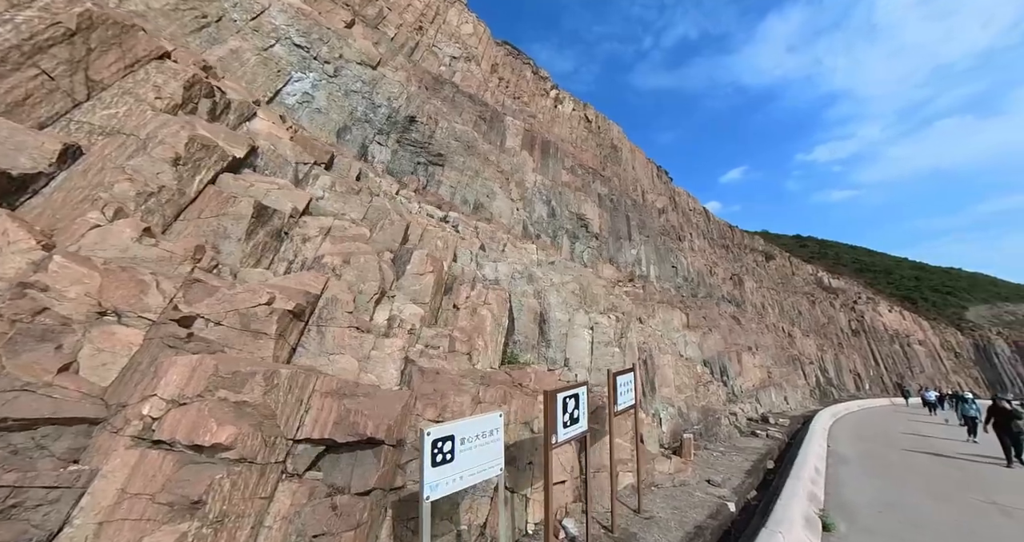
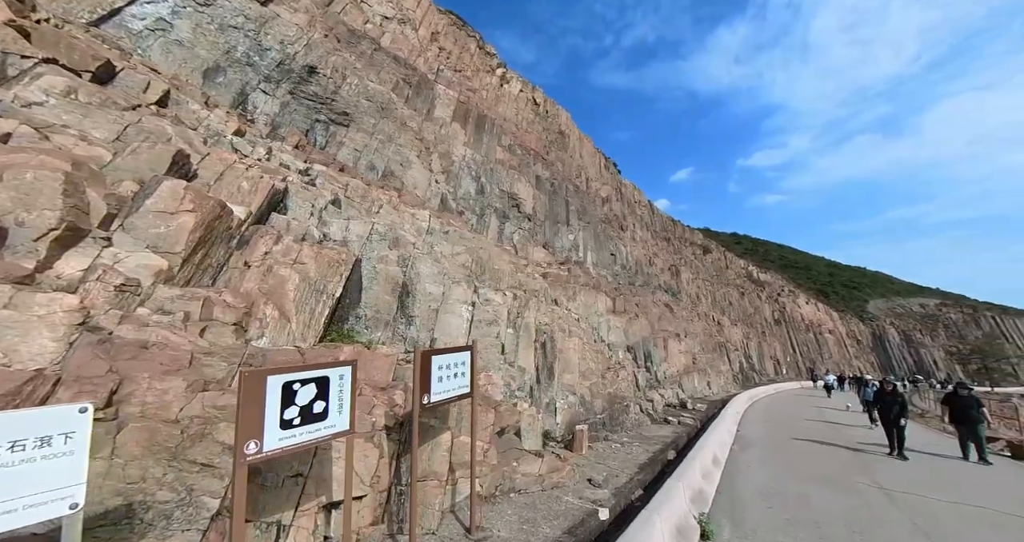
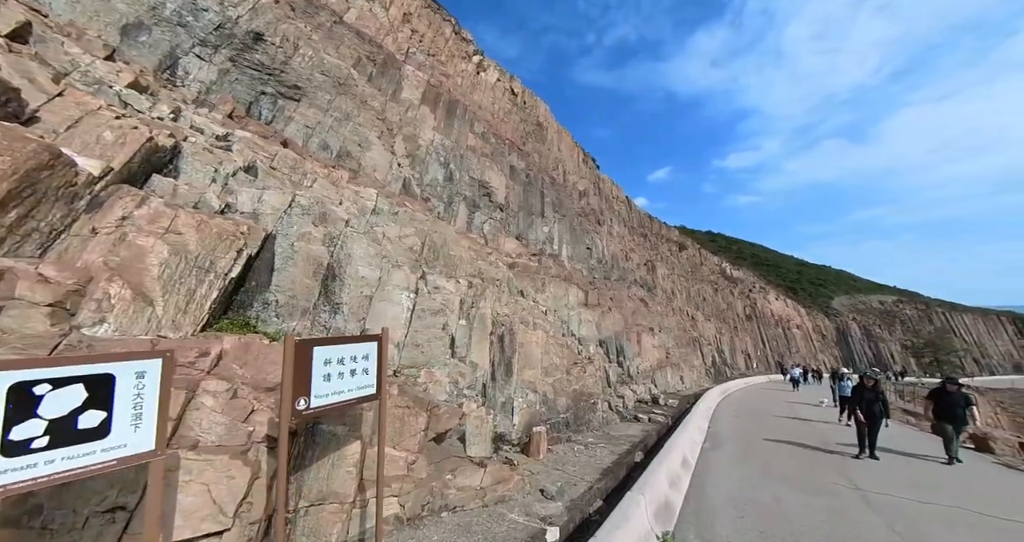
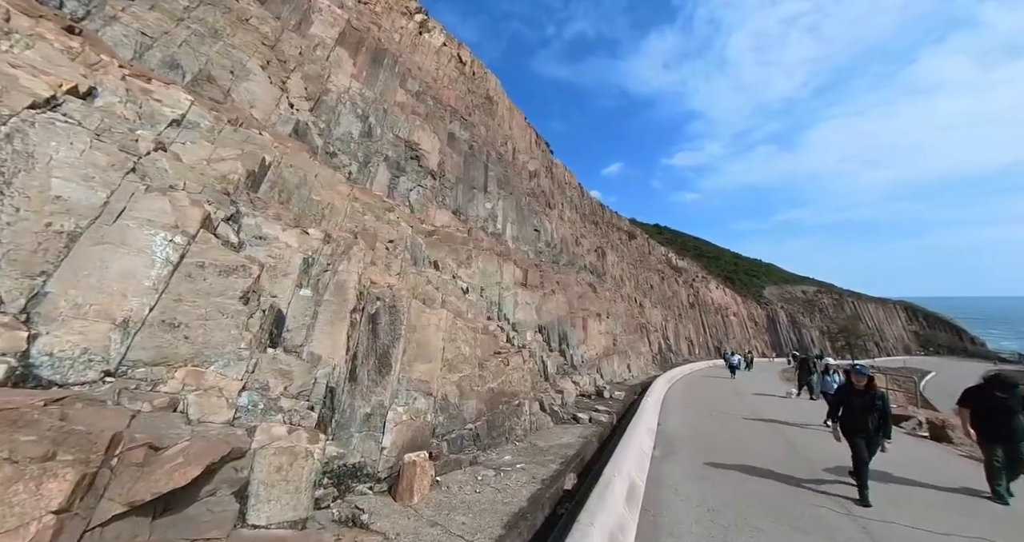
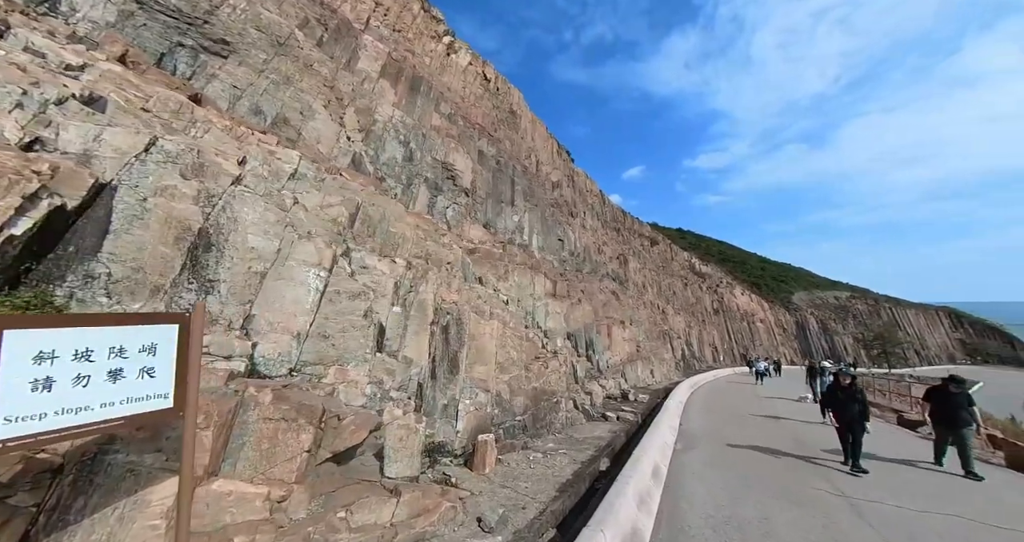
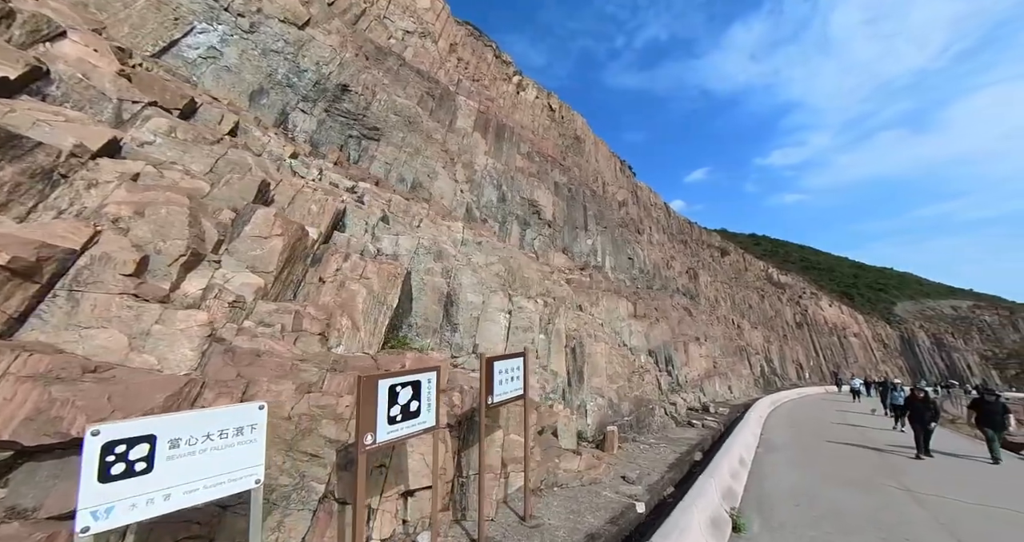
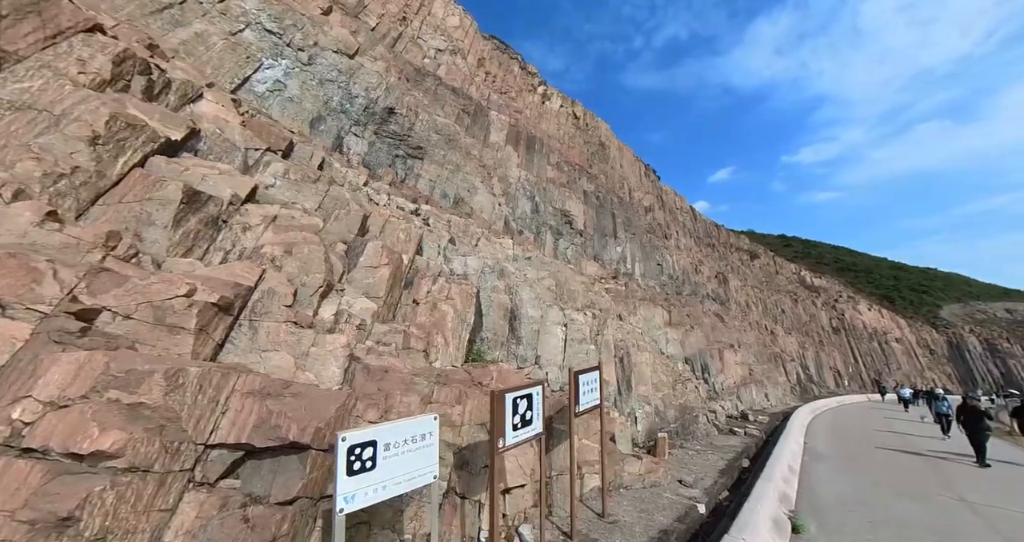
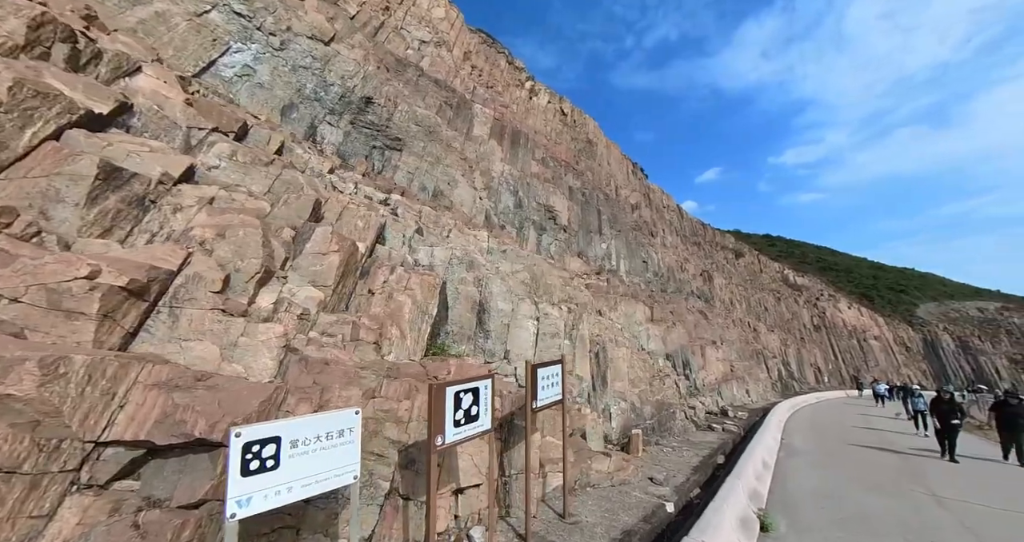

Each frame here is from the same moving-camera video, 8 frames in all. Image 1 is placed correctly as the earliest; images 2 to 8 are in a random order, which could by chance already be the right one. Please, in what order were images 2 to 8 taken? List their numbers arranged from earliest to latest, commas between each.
7, 8, 6, 2, 3, 5, 4
